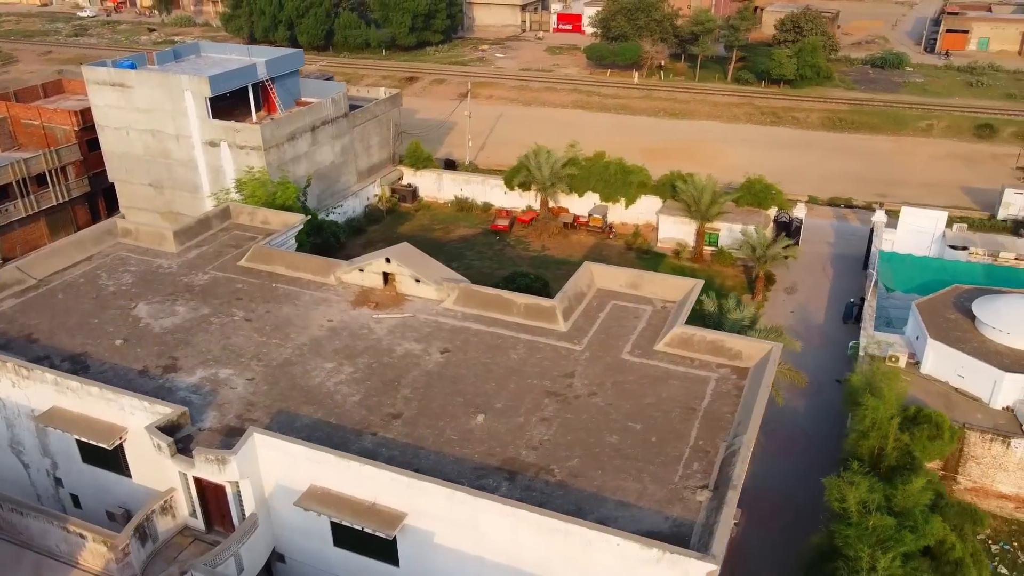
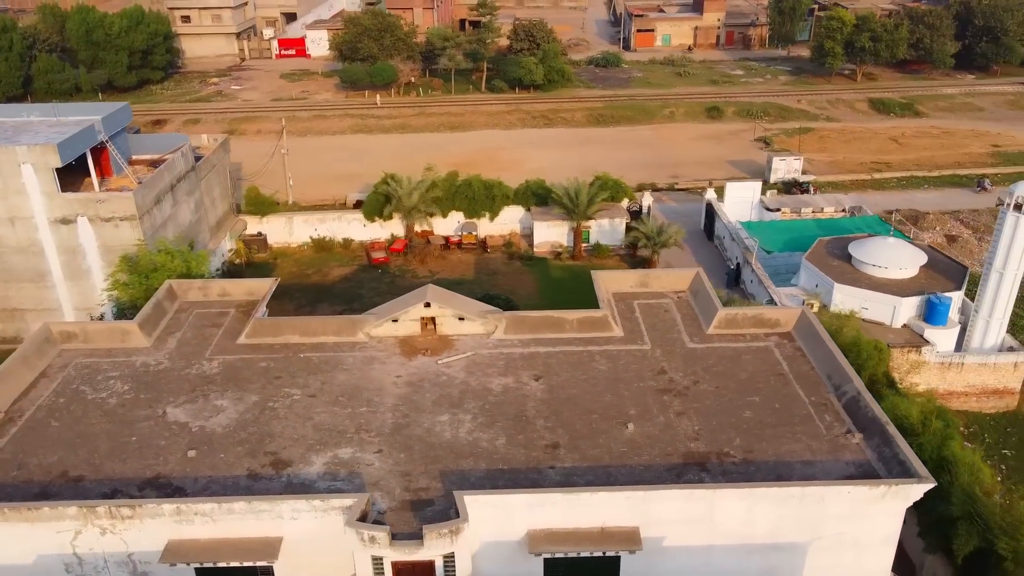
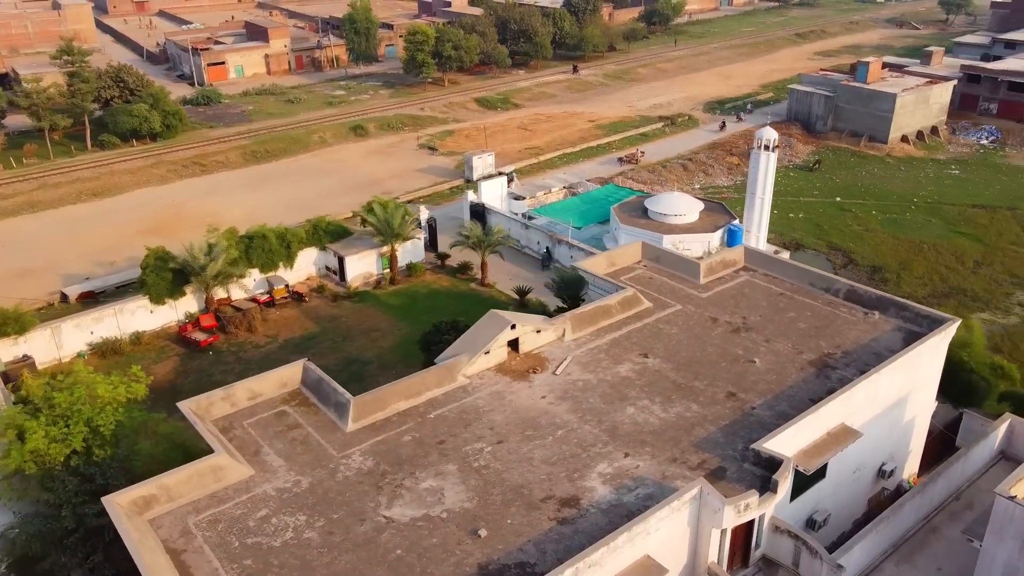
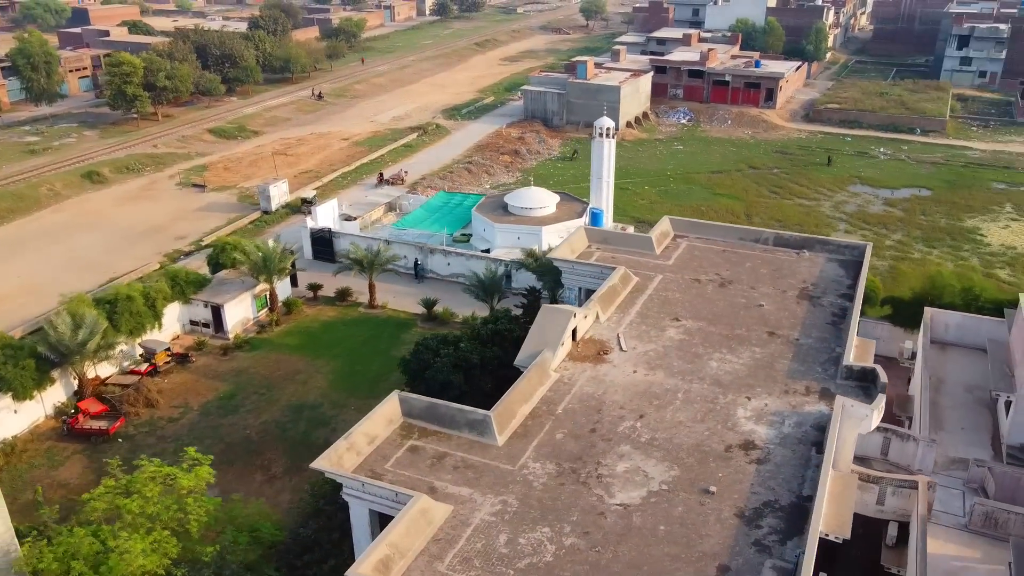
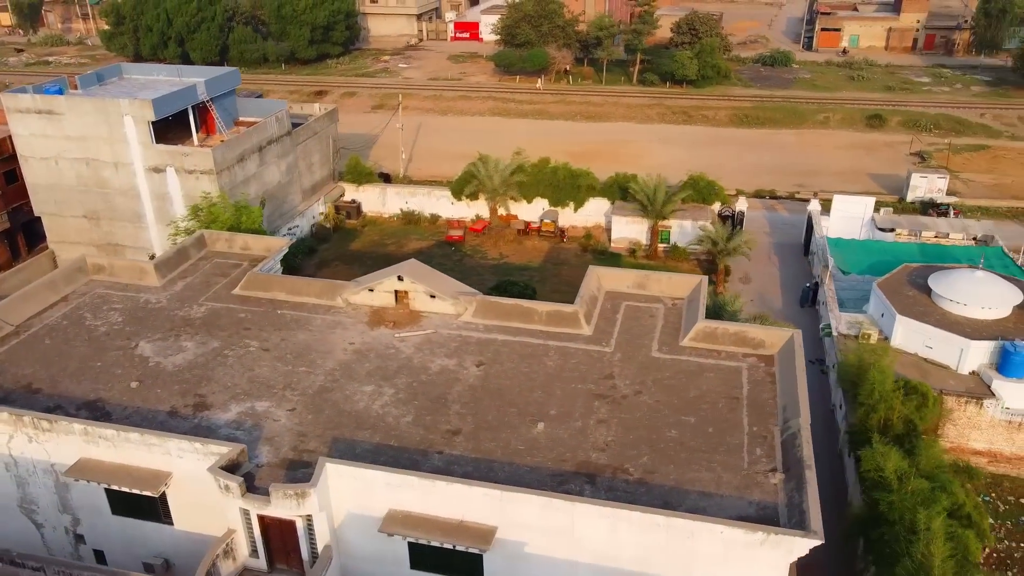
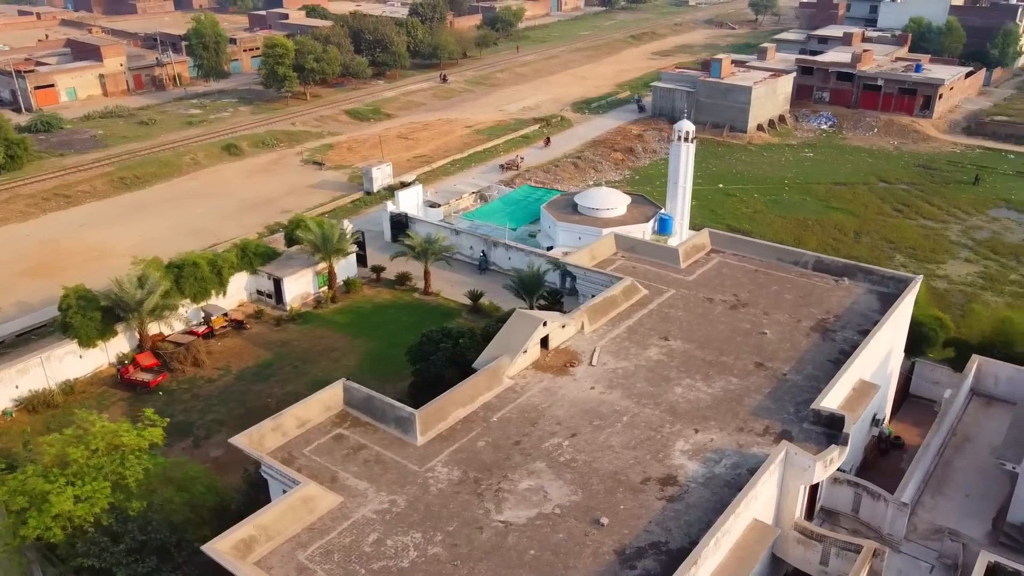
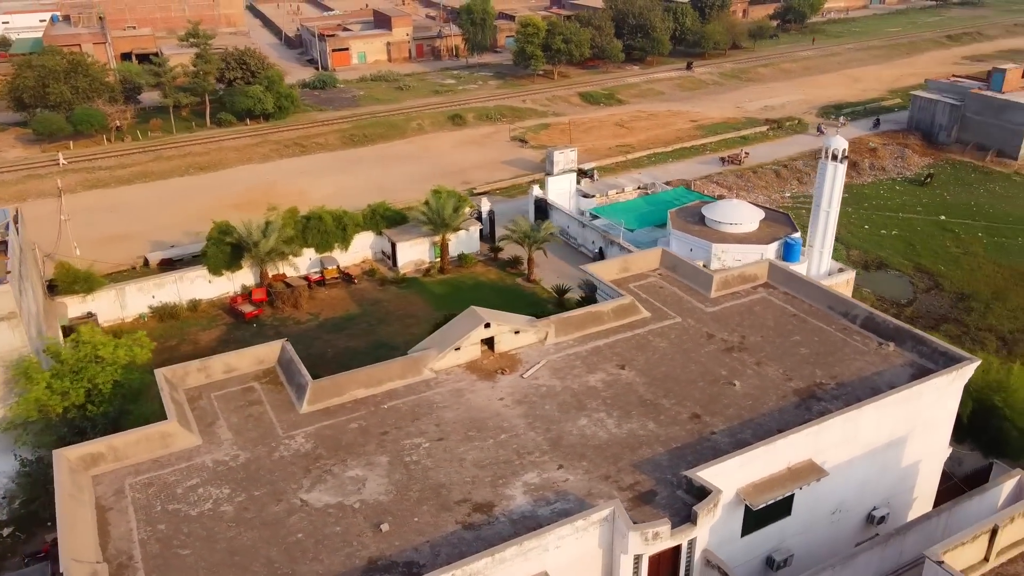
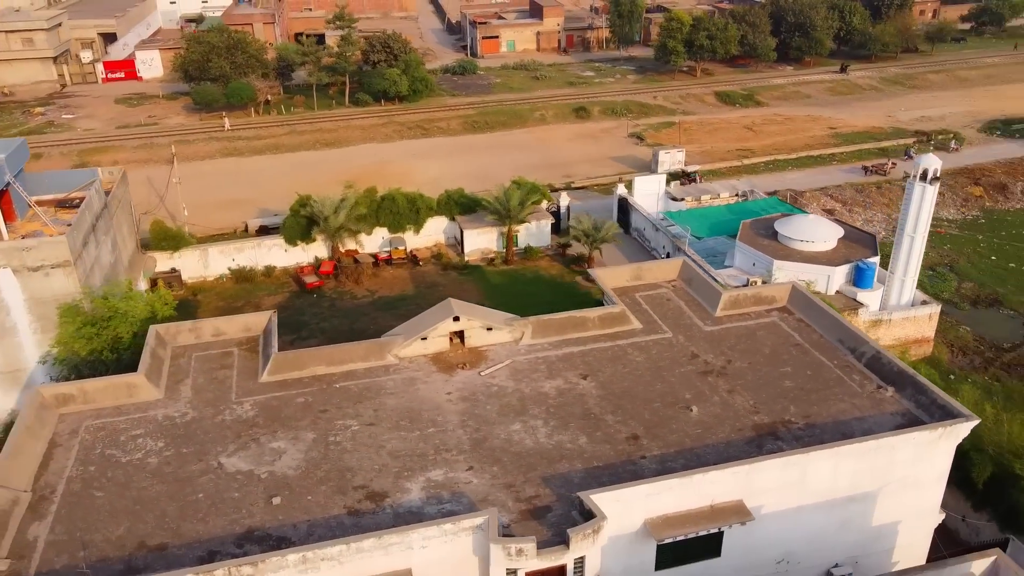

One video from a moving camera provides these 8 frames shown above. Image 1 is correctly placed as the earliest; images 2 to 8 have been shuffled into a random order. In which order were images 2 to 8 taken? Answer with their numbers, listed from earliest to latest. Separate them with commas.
5, 2, 8, 7, 3, 6, 4
